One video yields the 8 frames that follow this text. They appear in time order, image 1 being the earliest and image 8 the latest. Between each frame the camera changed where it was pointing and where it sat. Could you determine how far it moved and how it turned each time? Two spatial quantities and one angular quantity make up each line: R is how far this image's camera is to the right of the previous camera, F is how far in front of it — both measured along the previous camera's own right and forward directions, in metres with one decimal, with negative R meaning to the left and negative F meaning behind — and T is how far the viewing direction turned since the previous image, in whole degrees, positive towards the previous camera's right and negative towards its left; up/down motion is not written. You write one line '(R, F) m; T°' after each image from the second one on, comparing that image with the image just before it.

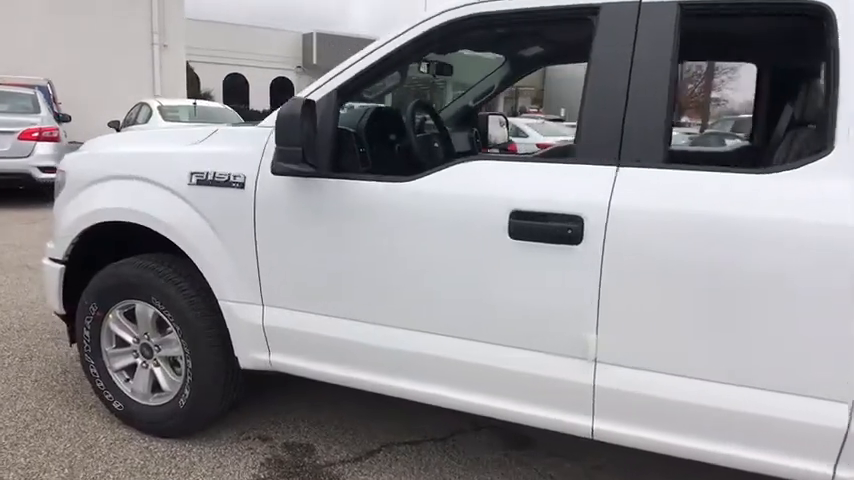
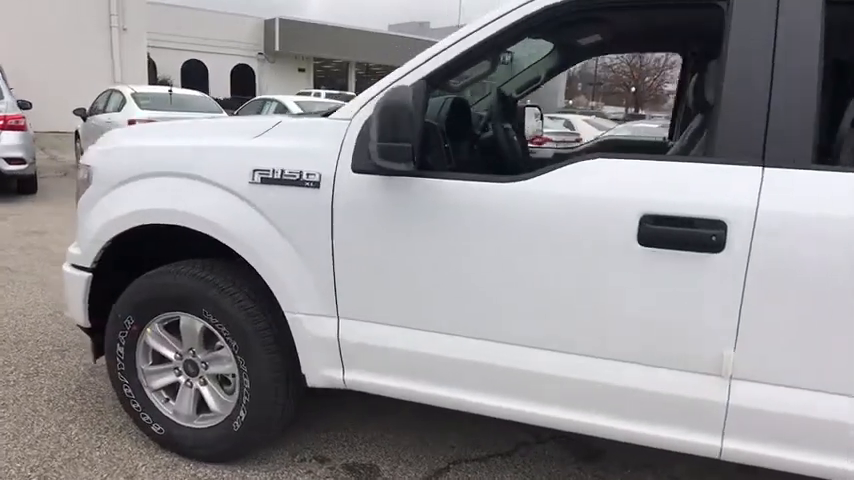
(-0.6, +0.3) m; +4°
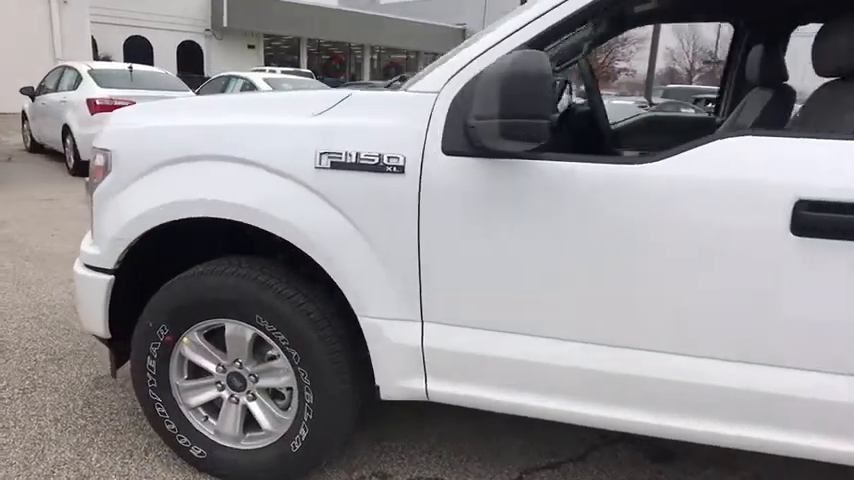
(-0.5, +0.3) m; +5°
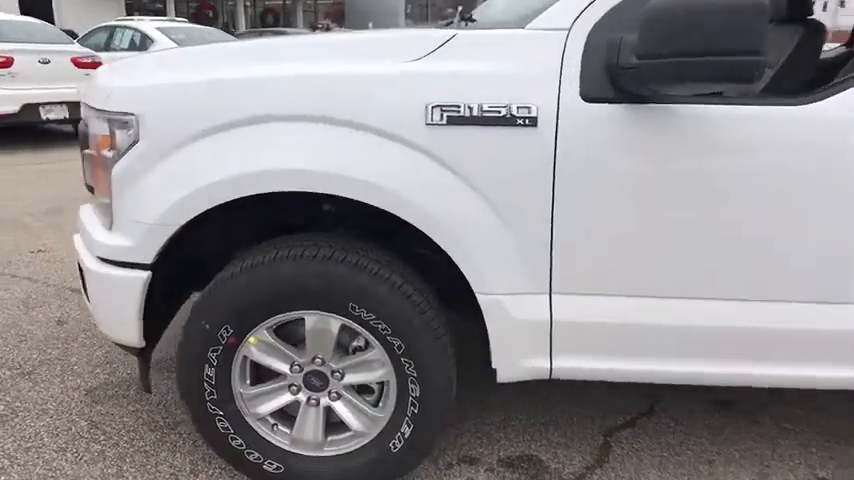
(-0.7, +0.4) m; +10°
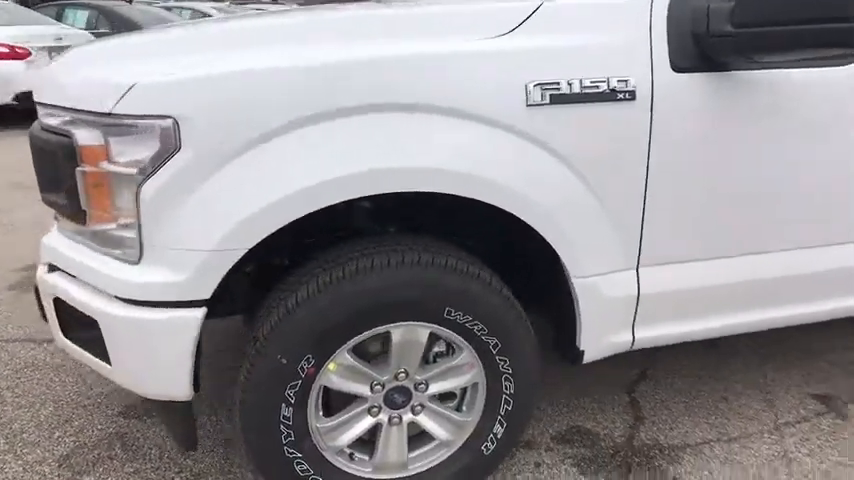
(-0.8, +0.3) m; +16°
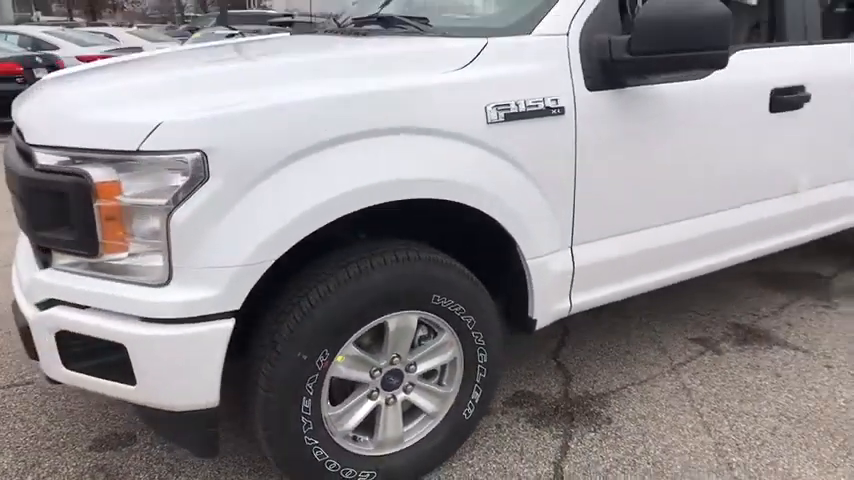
(-0.4, -0.3) m; +13°
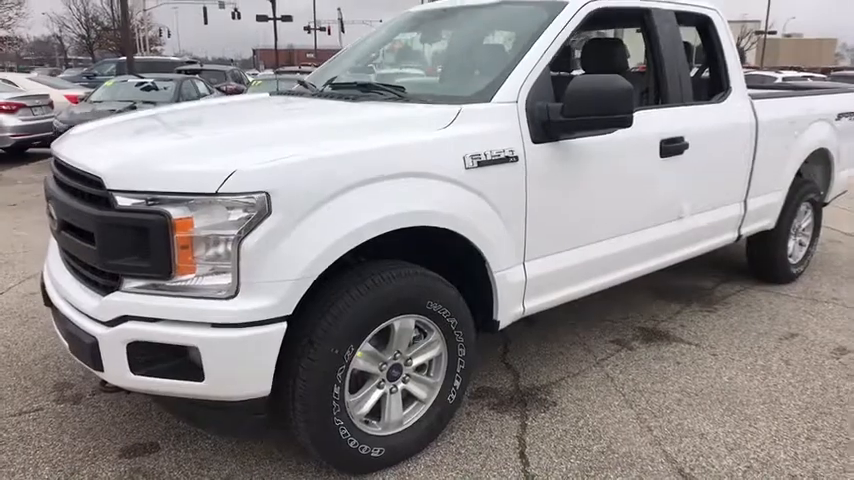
(-0.4, -0.6) m; +9°
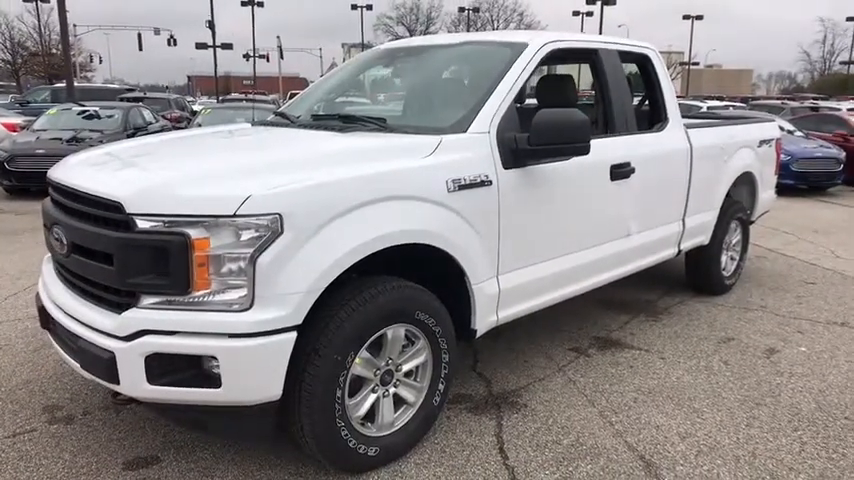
(-0.2, -0.3) m; +5°
